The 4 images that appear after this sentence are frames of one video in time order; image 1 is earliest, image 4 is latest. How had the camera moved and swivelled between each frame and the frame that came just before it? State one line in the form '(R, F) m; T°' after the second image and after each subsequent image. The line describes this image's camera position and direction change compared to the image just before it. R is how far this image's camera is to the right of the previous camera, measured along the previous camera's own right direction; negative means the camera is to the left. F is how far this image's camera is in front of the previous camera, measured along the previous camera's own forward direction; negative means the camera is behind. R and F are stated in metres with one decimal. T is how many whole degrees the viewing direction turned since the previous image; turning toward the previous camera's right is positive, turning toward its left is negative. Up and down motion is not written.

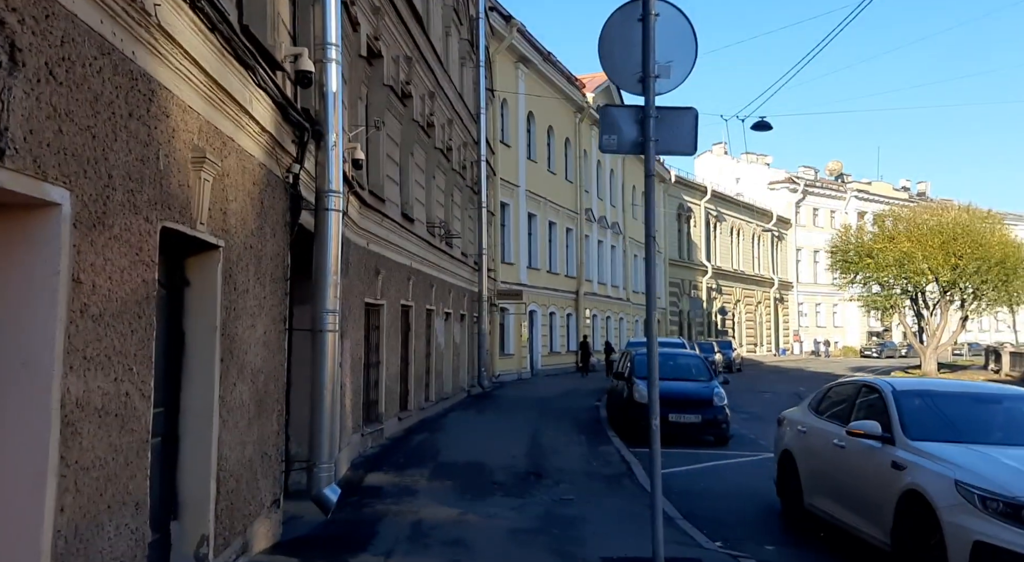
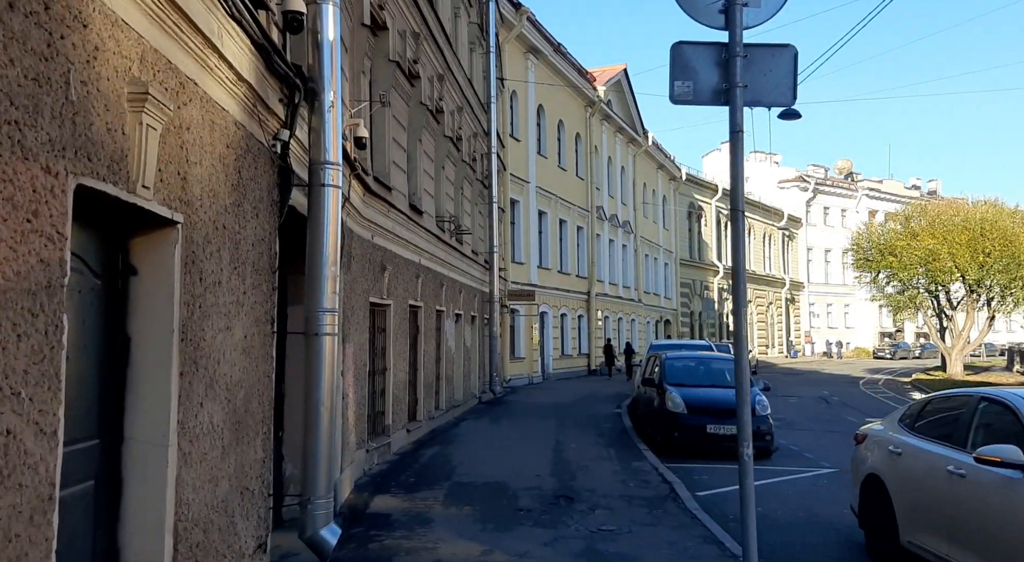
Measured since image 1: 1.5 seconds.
(-0.2, +1.3) m; 0°
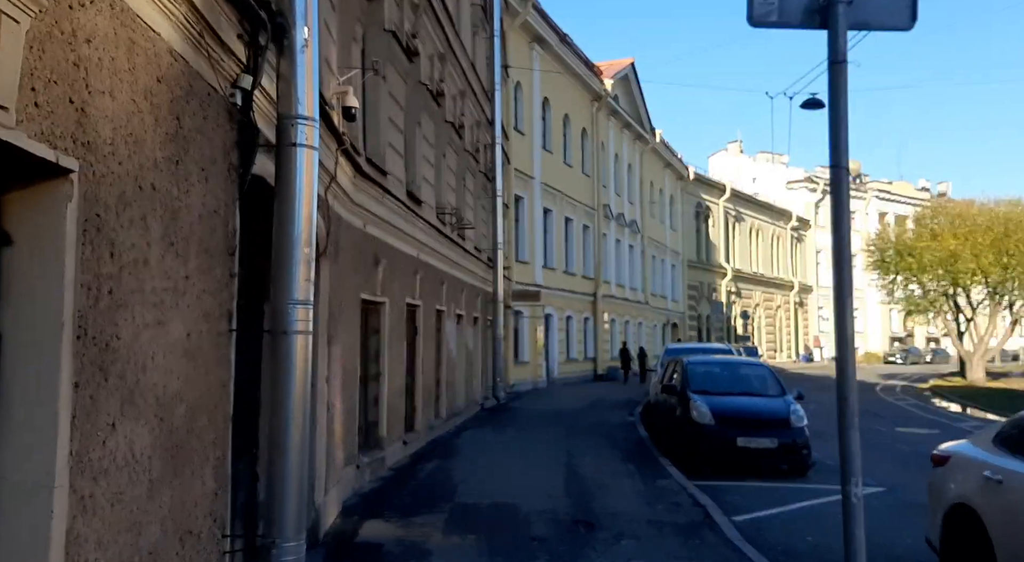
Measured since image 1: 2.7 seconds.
(-0.1, +1.1) m; 0°
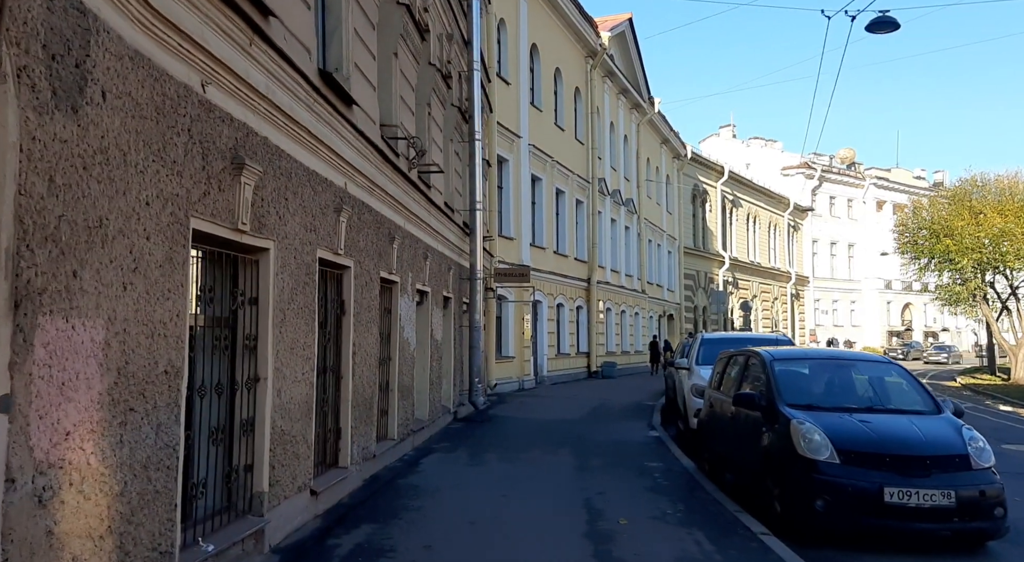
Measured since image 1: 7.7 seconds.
(0.0, +4.6) m; +1°
